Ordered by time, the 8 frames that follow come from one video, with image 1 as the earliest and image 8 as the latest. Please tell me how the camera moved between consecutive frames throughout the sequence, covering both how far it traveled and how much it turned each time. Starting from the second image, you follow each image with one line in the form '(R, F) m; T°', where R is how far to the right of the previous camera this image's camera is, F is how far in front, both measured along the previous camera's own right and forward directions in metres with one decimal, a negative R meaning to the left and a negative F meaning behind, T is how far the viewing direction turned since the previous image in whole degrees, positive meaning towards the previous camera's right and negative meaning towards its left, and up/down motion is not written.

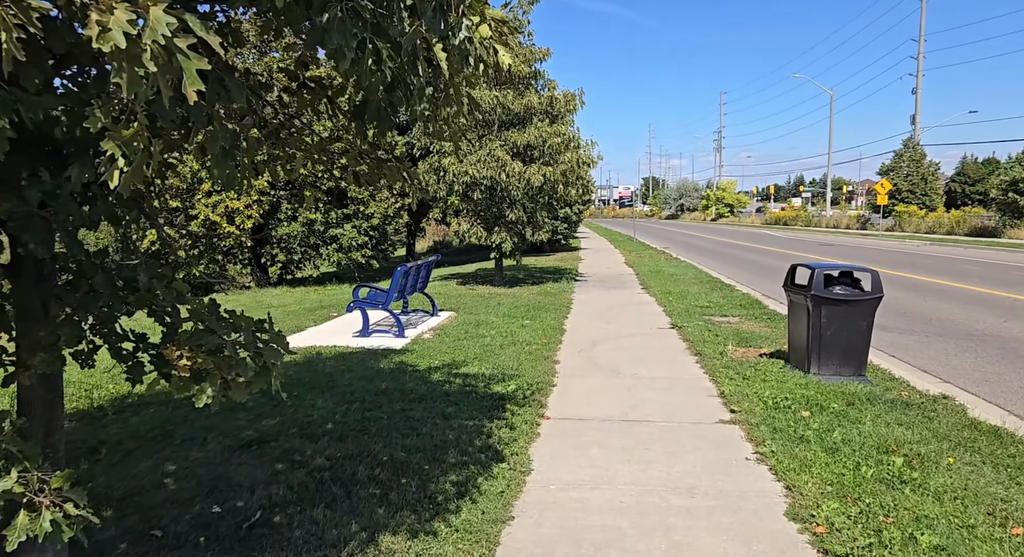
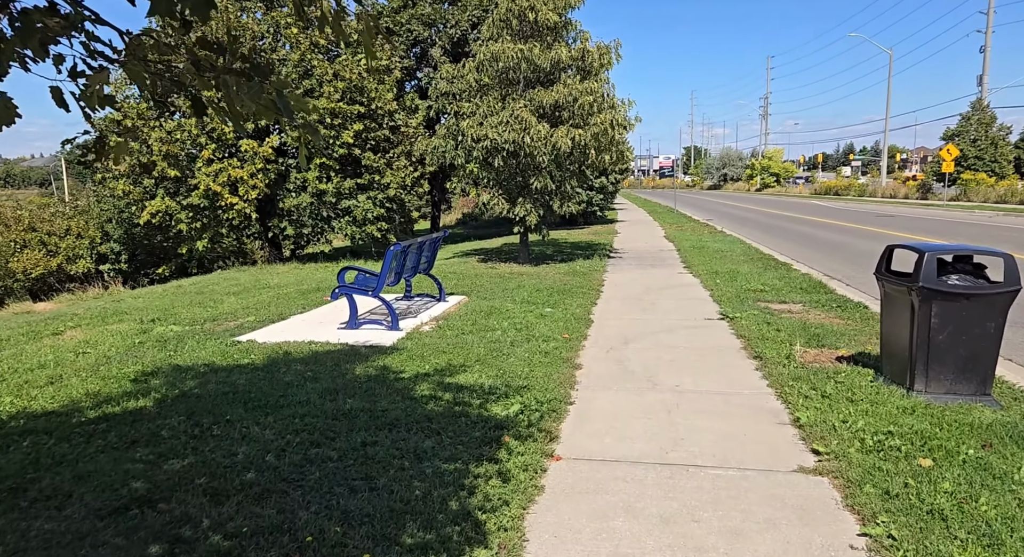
(+0.2, +1.5) m; -3°
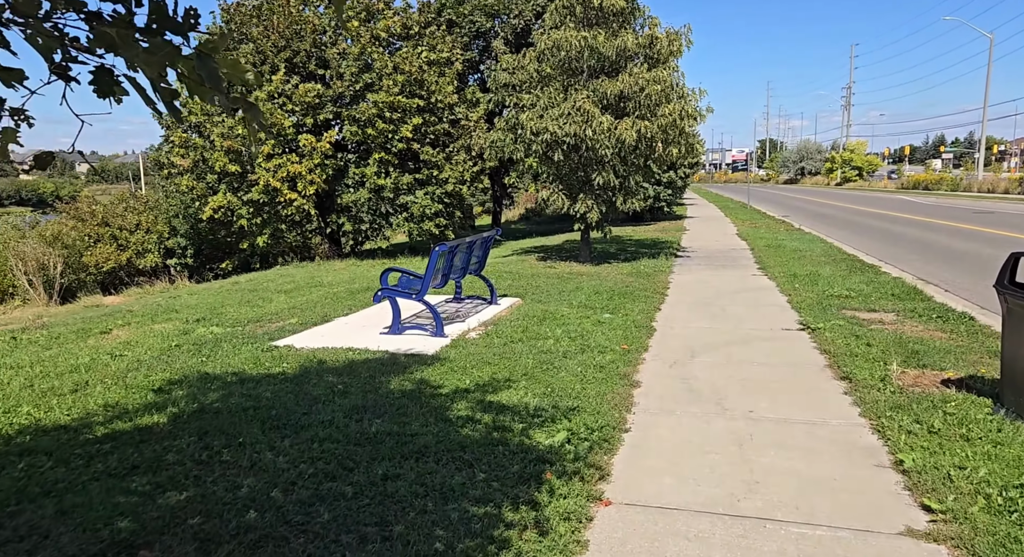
(+0.1, +0.6) m; -6°
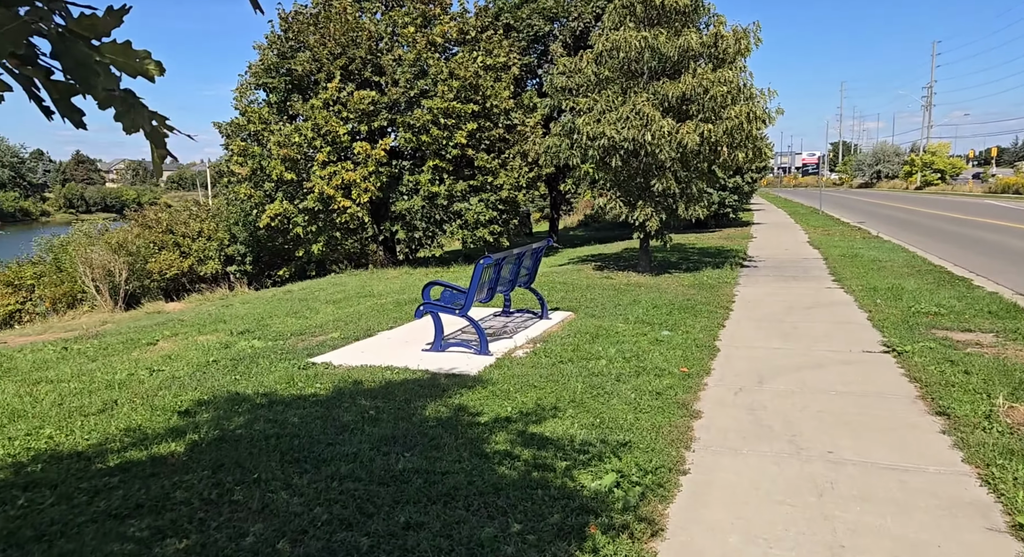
(+0.1, +0.5) m; -5°
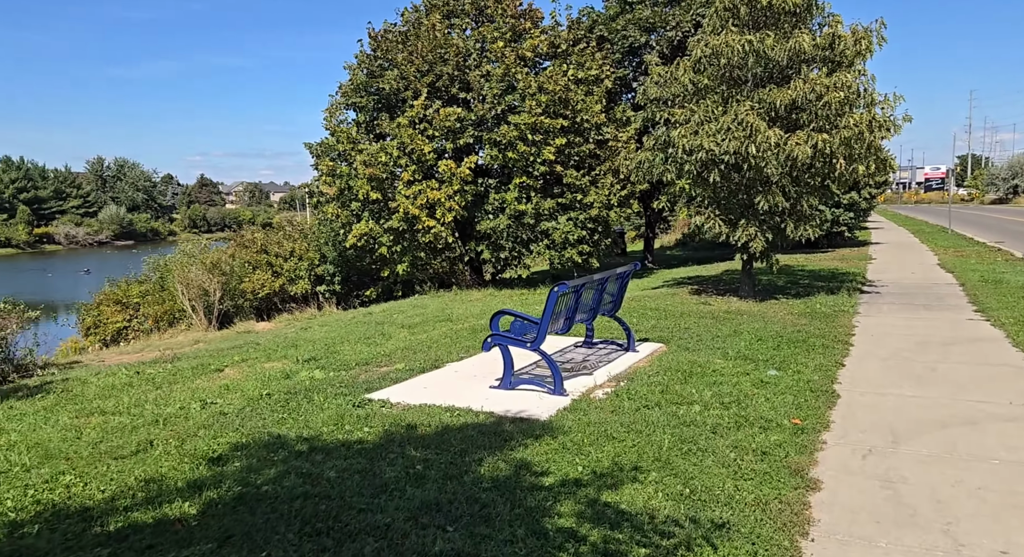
(+0.1, +0.7) m; -8°
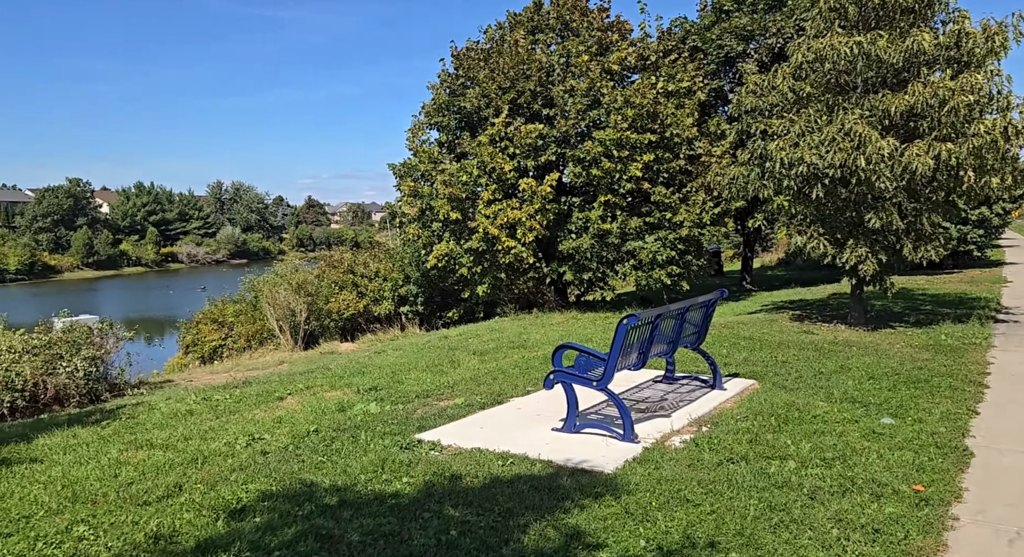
(+0.2, +0.6) m; -8°
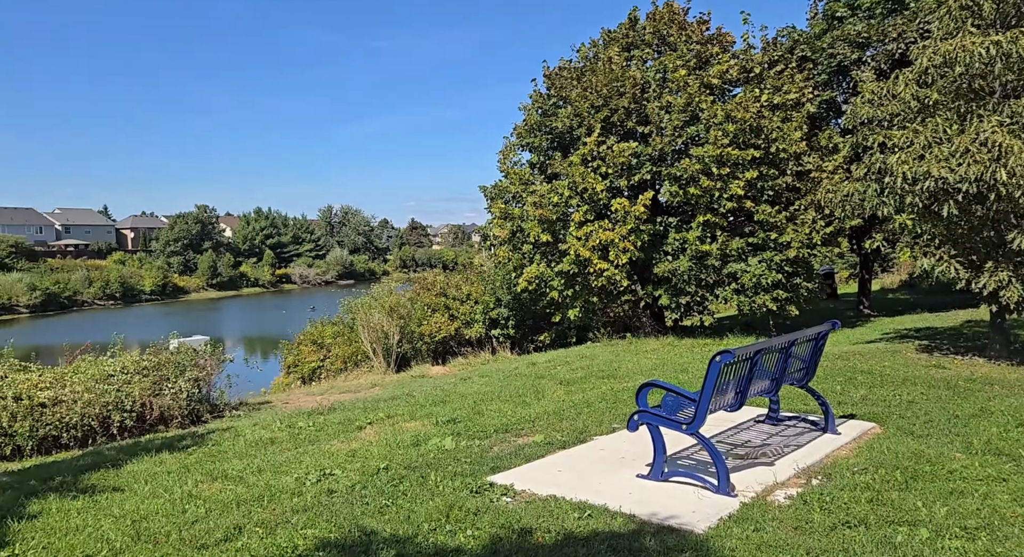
(+0.1, +0.4) m; -8°
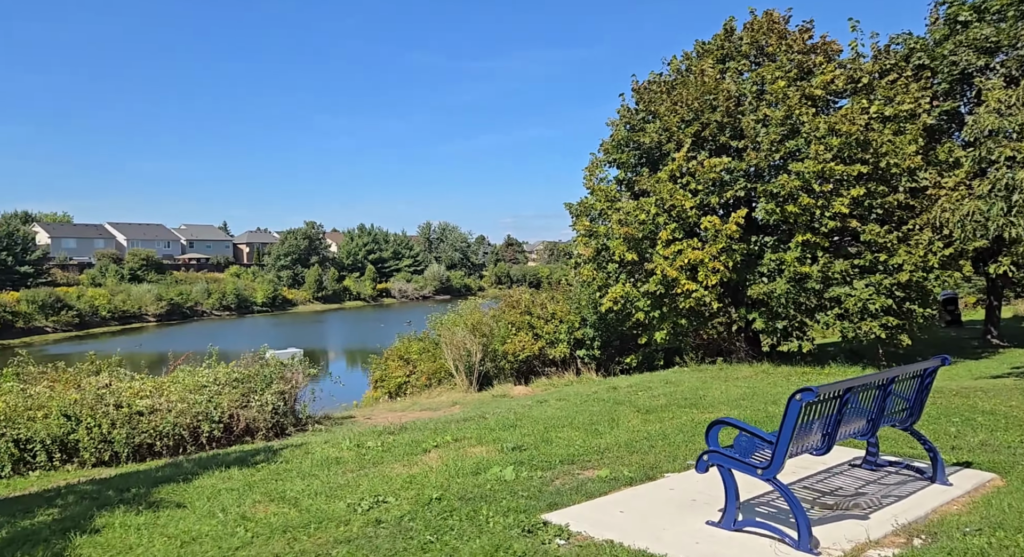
(+0.3, +0.3) m; -8°
